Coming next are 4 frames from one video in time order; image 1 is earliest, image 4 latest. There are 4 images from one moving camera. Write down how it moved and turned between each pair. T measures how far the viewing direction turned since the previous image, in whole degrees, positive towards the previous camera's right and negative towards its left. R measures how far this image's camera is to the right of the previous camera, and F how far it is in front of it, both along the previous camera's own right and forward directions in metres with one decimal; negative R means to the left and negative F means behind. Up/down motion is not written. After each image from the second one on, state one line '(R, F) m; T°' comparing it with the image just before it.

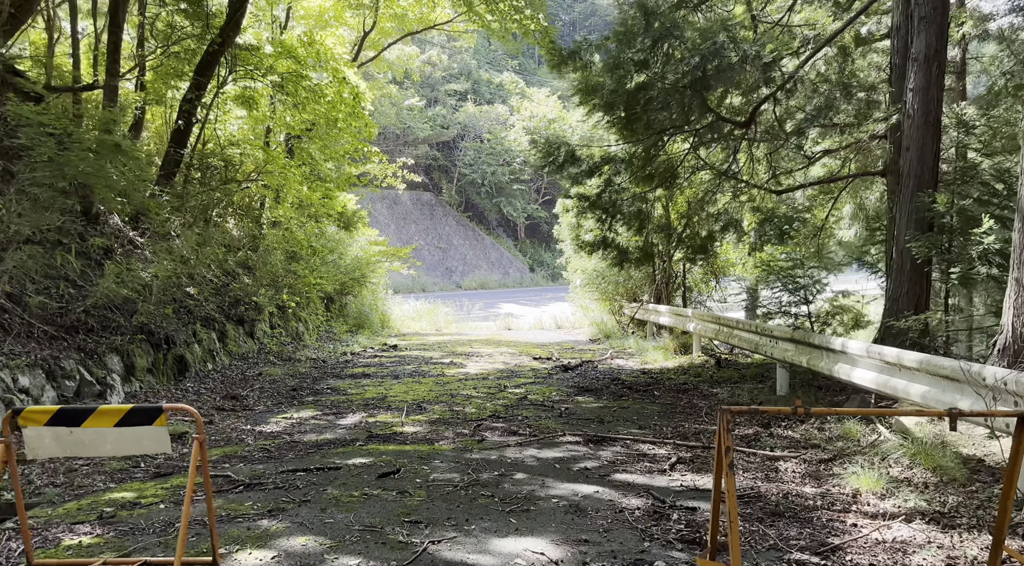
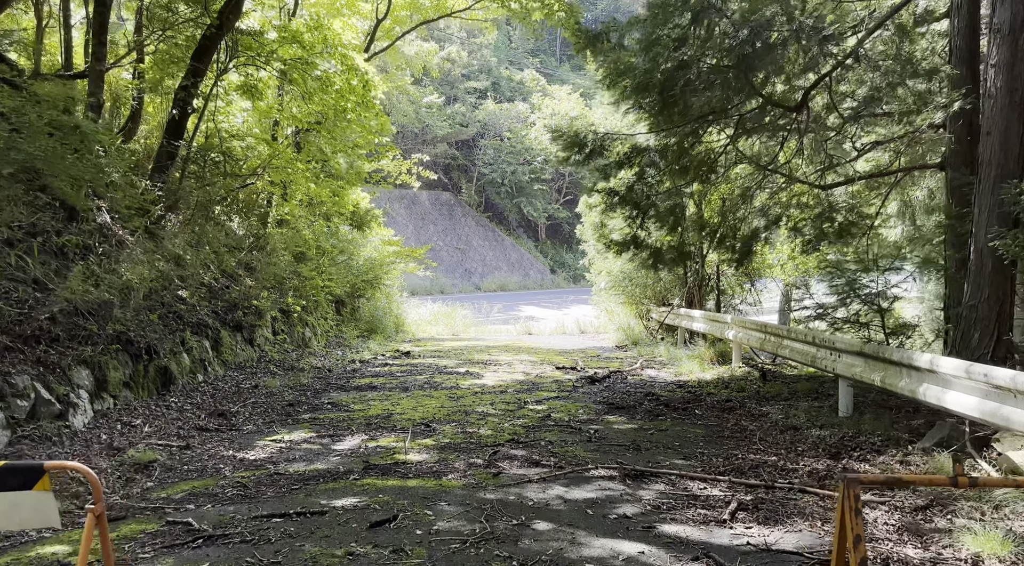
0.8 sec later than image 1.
(0.0, +1.0) m; -1°
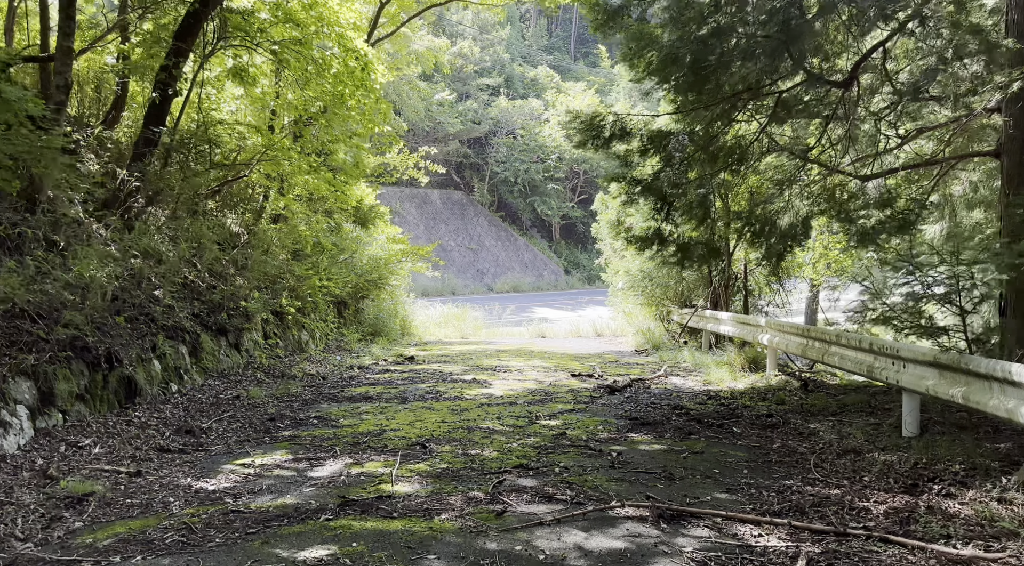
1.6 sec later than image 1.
(0.0, +1.0) m; -1°
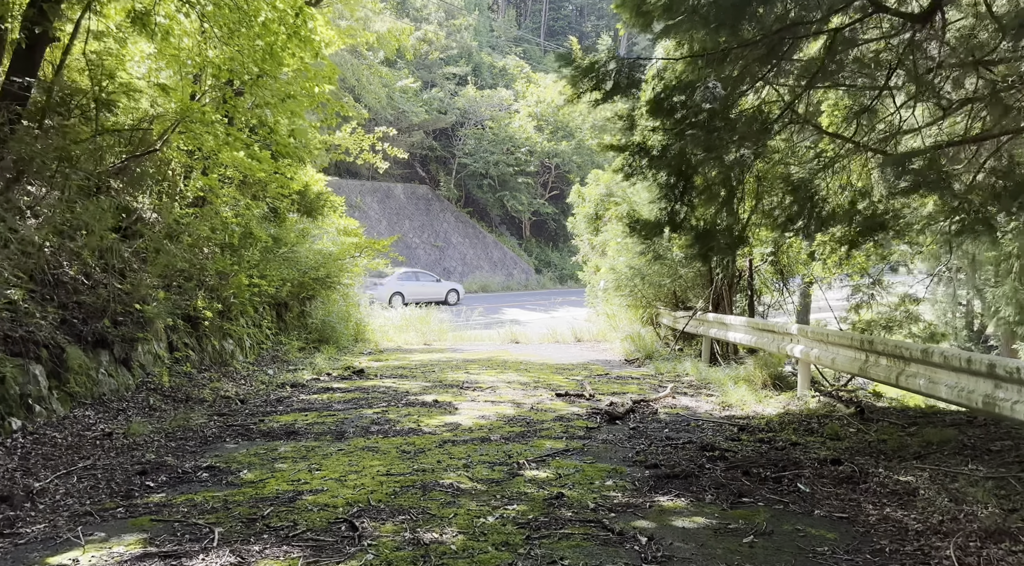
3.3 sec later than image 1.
(0.0, +2.1) m; +2°
